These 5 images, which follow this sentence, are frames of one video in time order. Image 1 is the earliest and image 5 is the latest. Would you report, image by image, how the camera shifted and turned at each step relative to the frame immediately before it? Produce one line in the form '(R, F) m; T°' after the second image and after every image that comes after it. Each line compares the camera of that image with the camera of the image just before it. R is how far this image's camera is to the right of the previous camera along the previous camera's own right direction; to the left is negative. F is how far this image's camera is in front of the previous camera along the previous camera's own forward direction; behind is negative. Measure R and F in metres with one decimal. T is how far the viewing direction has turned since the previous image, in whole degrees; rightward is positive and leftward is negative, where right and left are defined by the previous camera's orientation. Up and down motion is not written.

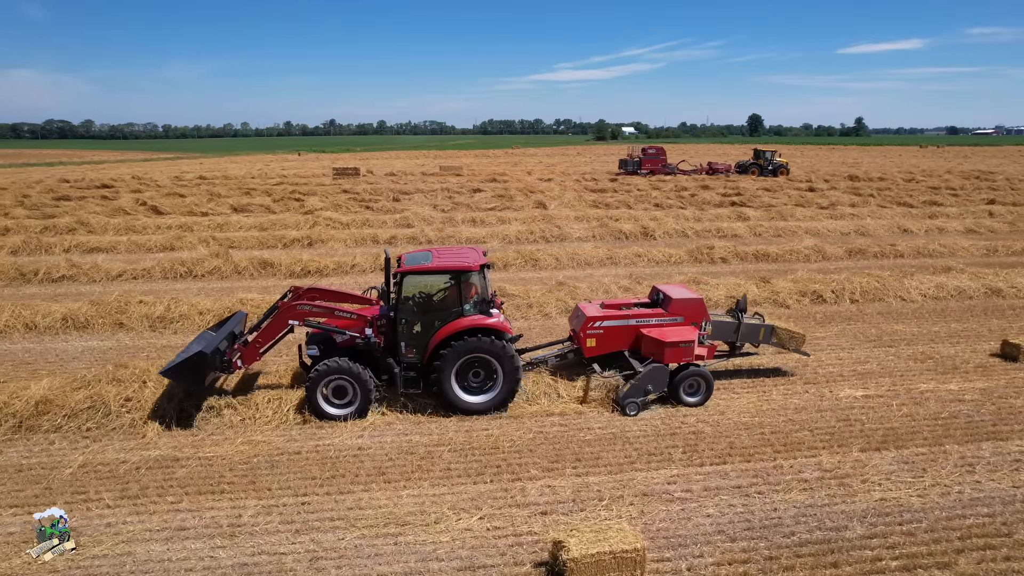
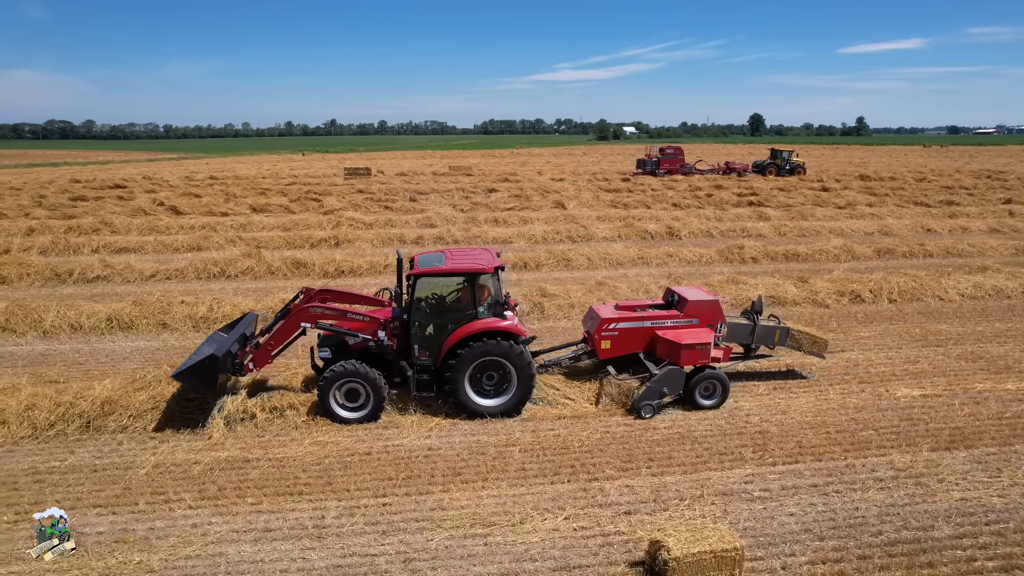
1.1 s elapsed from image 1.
(-0.6, 0.0) m; 0°
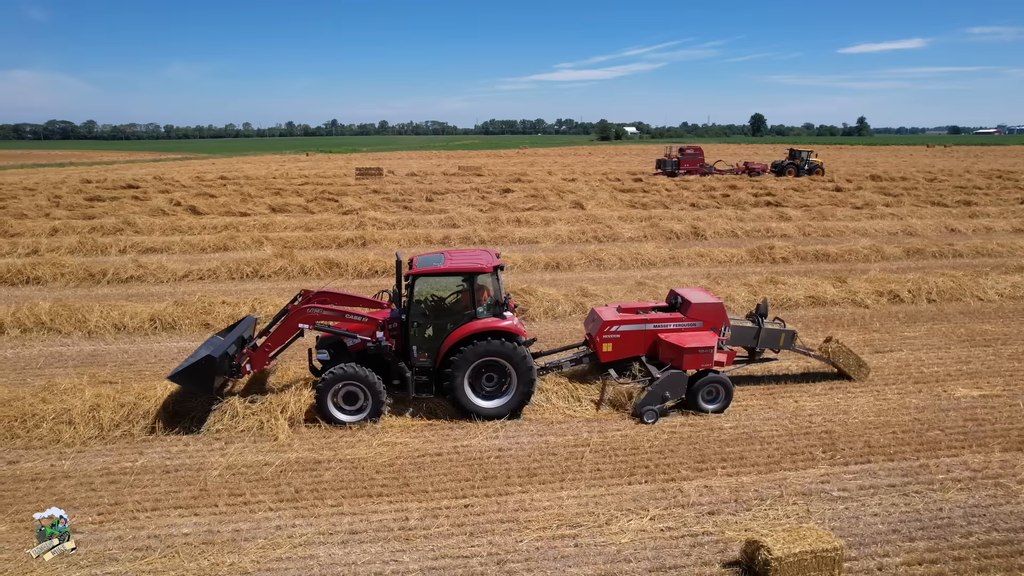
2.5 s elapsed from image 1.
(-0.6, 0.0) m; 0°
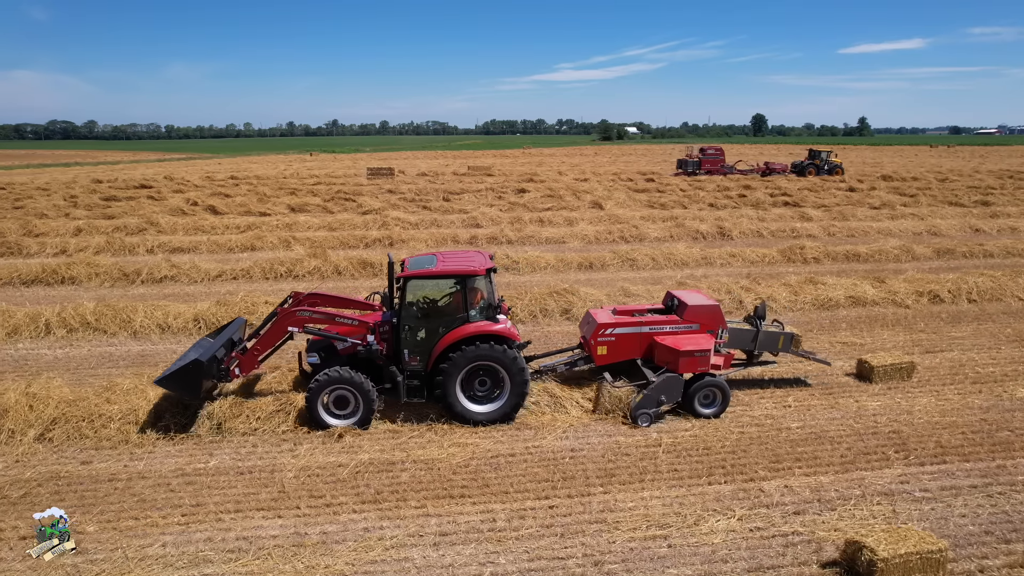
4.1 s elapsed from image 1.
(-0.7, 0.0) m; 0°
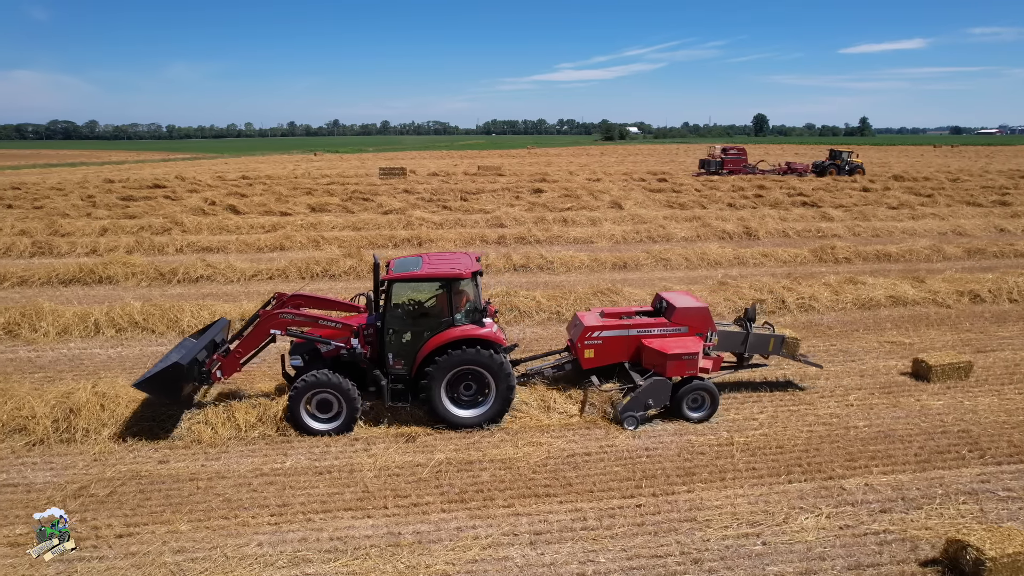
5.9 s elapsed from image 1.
(-0.7, 0.0) m; 0°
